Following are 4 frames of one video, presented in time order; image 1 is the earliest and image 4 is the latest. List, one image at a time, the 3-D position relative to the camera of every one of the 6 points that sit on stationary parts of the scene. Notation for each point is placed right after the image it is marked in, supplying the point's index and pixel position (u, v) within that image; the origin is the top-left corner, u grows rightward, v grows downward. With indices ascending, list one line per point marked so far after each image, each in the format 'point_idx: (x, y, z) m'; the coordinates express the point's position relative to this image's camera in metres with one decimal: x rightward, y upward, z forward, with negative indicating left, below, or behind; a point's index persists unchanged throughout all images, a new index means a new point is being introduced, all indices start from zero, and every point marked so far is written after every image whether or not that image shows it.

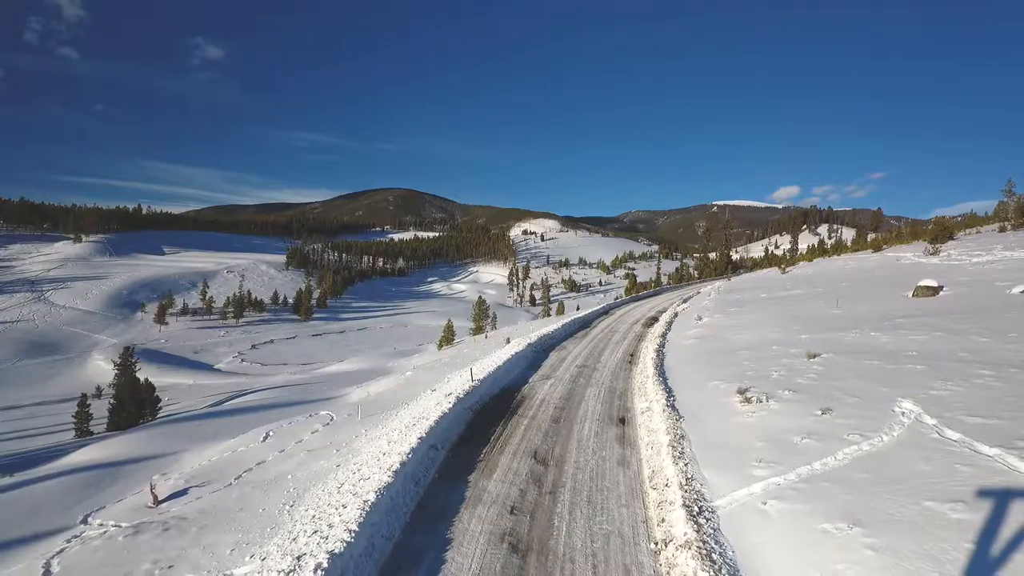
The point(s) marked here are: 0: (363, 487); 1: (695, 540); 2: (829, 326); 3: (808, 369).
0: (-3.0, -4.0, +9.1) m
1: (+3.0, -4.1, +7.3) m
2: (+13.8, -1.6, +19.4) m
3: (+9.3, -2.5, +14.1) m
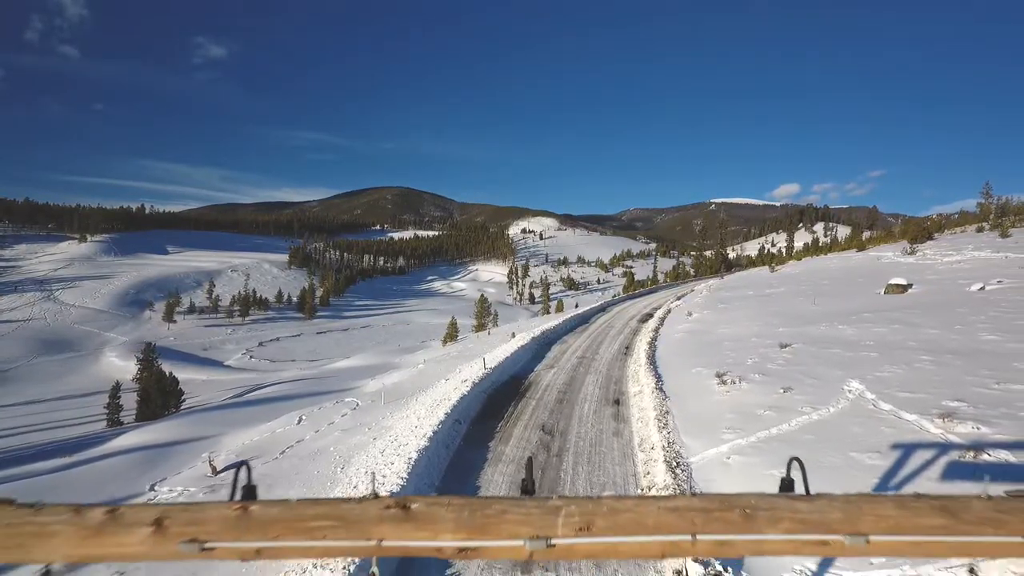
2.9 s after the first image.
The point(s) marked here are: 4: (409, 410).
0: (-2.7, -4.0, +11.0) m
1: (+3.4, -4.1, +9.3) m
2: (+14.1, -1.6, +21.4) m
3: (+9.6, -2.5, +16.1) m
4: (-3.7, -4.3, +15.7) m
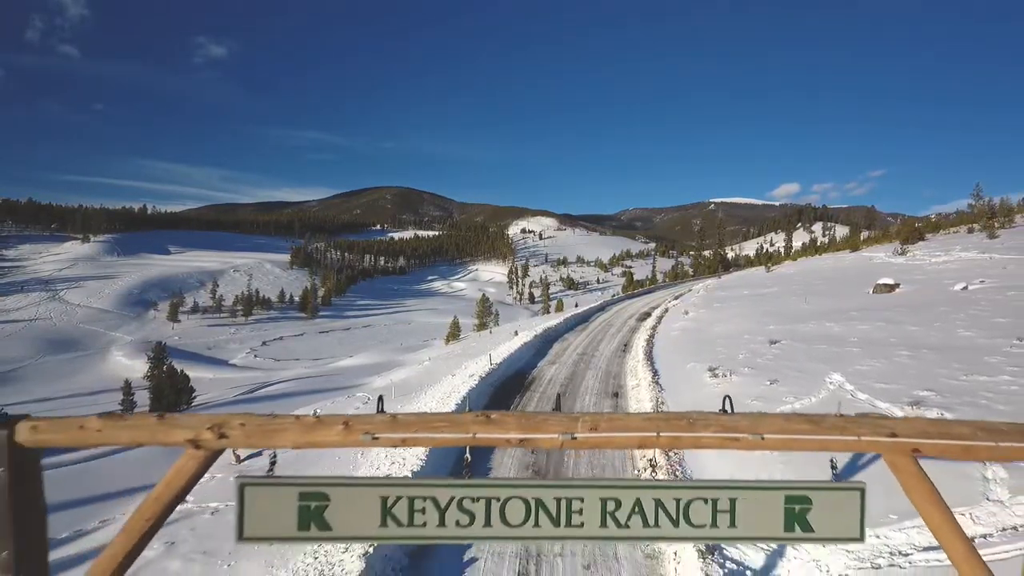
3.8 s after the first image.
0: (-2.5, -4.0, +12.0) m
1: (+3.5, -4.1, +10.3) m
2: (+14.2, -1.5, +22.4) m
3: (+9.8, -2.5, +17.1) m
4: (-3.5, -4.3, +16.7) m
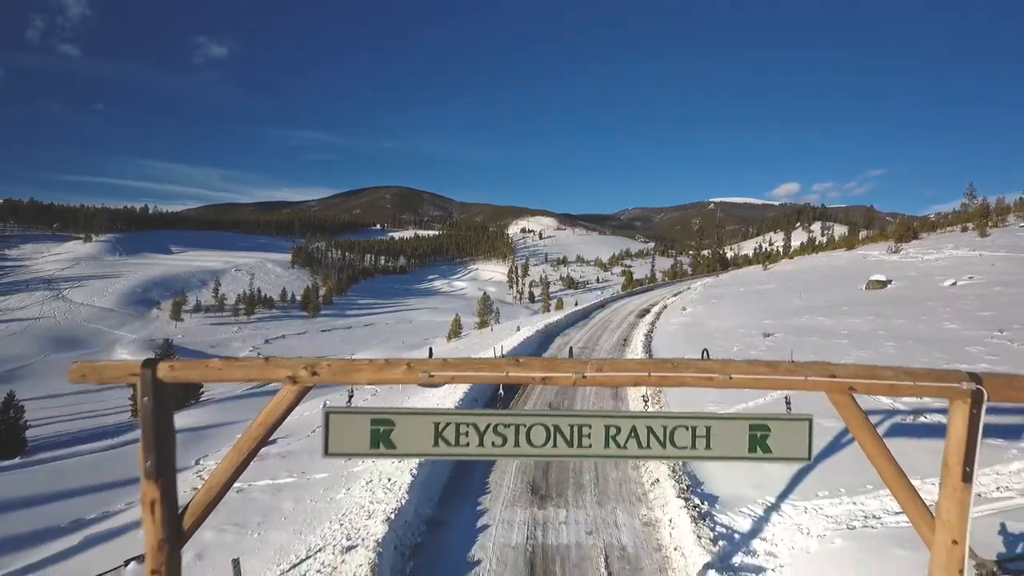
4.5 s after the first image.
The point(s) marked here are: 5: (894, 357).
0: (-2.3, -3.8, +12.7) m
1: (+3.7, -3.9, +10.9) m
2: (+14.4, -1.3, +23.1) m
3: (+10.0, -2.3, +17.7) m
4: (-3.3, -4.1, +17.4) m
5: (+12.2, -2.2, +14.1) m
